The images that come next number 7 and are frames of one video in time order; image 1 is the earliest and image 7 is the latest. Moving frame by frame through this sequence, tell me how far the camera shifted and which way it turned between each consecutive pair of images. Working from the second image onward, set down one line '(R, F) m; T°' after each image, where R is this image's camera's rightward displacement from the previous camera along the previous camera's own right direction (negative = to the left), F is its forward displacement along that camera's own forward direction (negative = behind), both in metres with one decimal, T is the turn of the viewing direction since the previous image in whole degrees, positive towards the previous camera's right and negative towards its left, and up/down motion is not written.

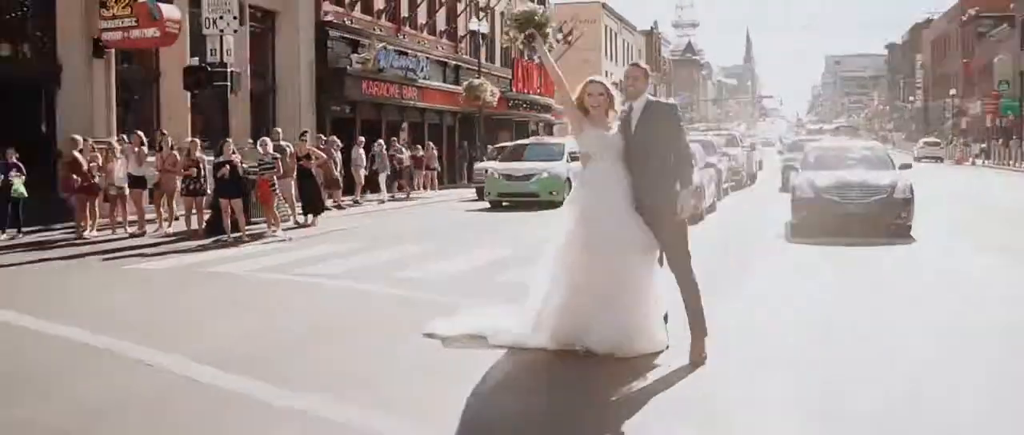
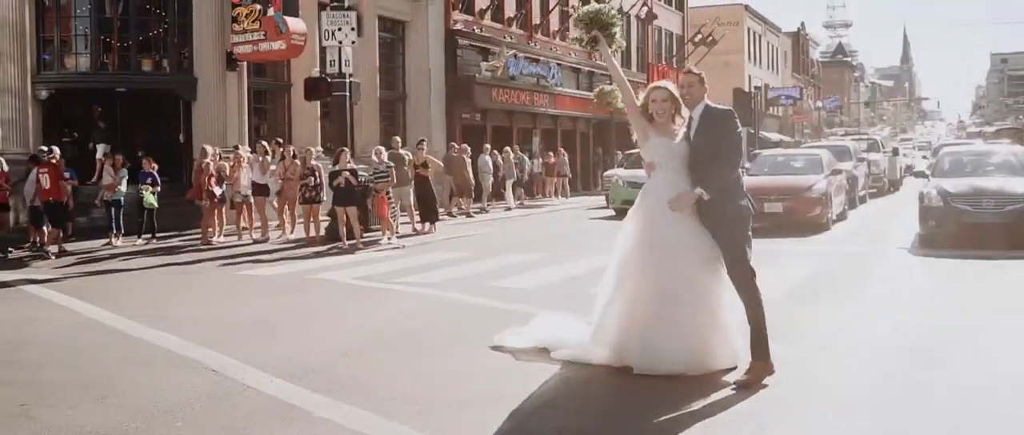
(+0.6, +0.2) m; -8°
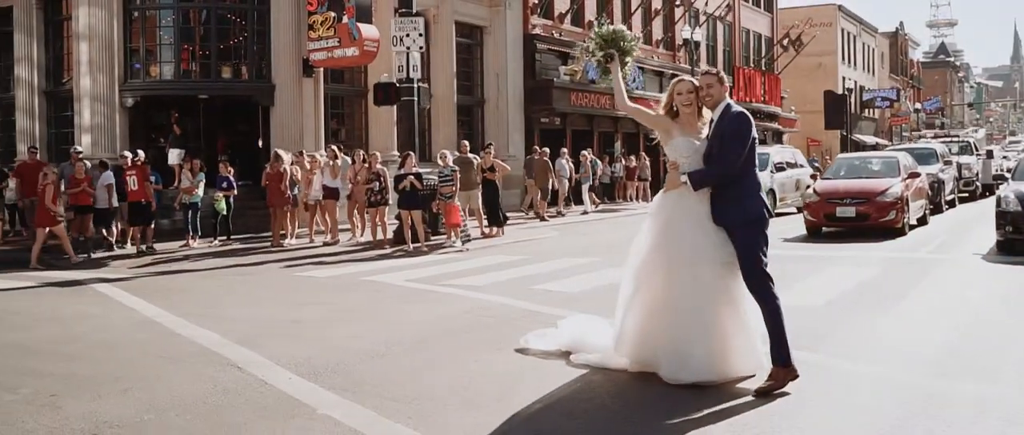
(+0.5, 0.0) m; -5°
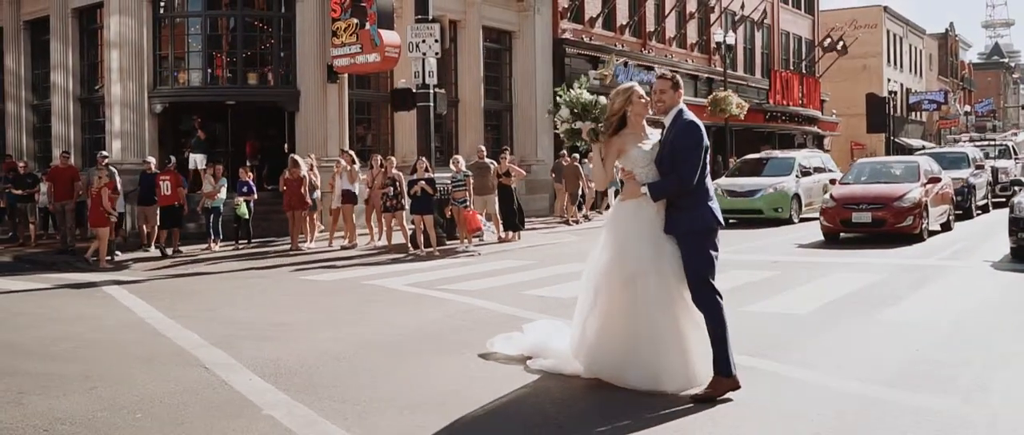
(+0.6, -0.1) m; -3°
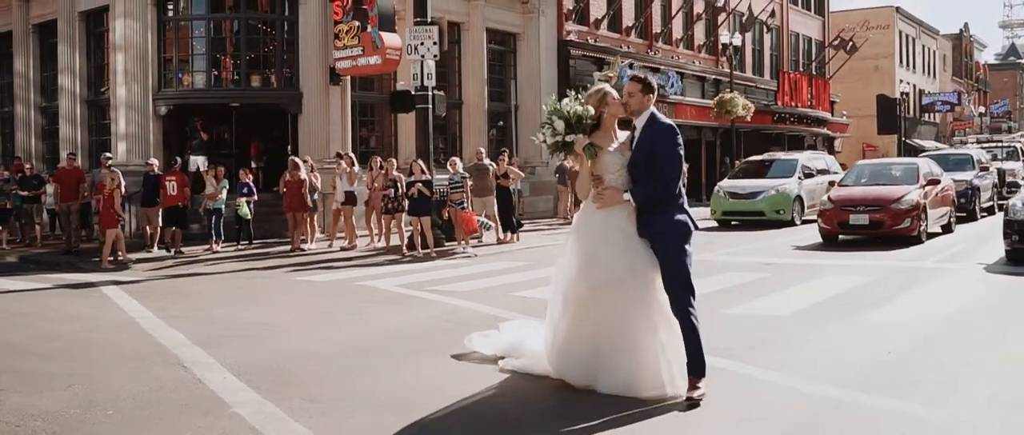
(+0.3, -0.1) m; -1°
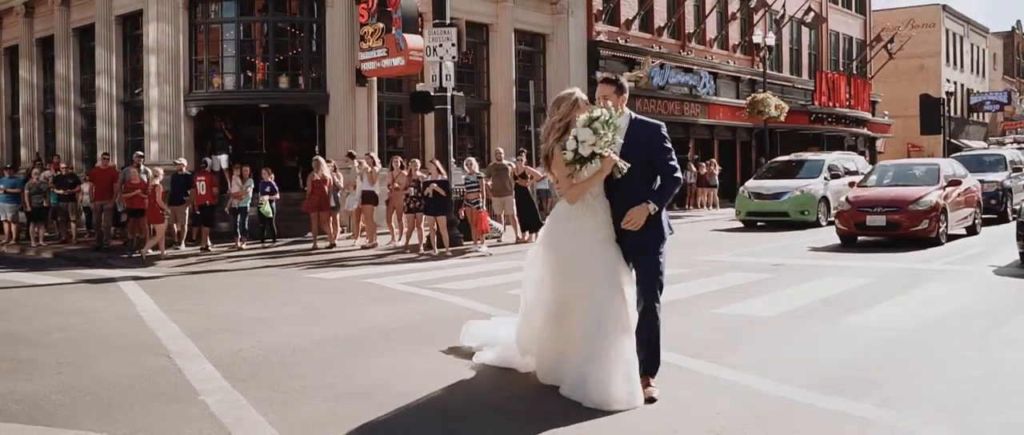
(+0.6, -0.2) m; -3°
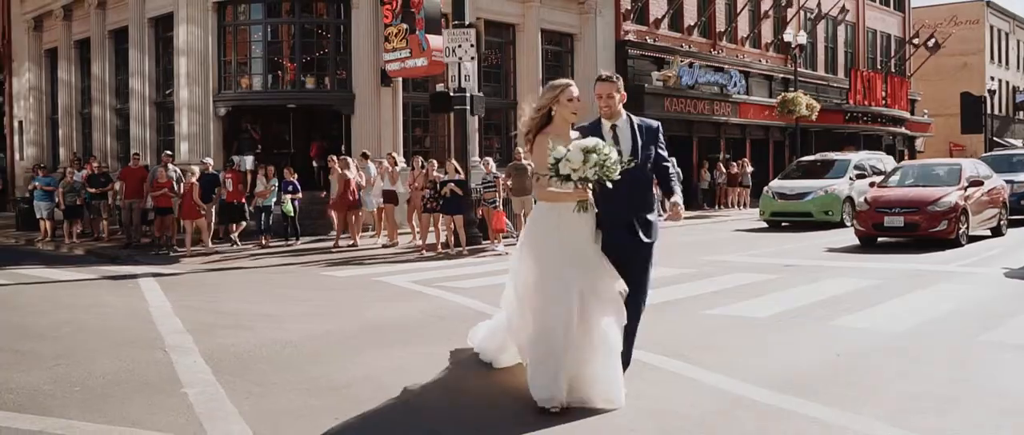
(+0.5, -0.2) m; -2°
